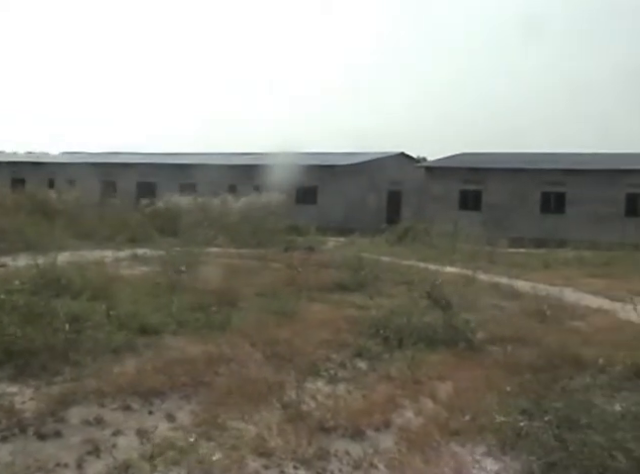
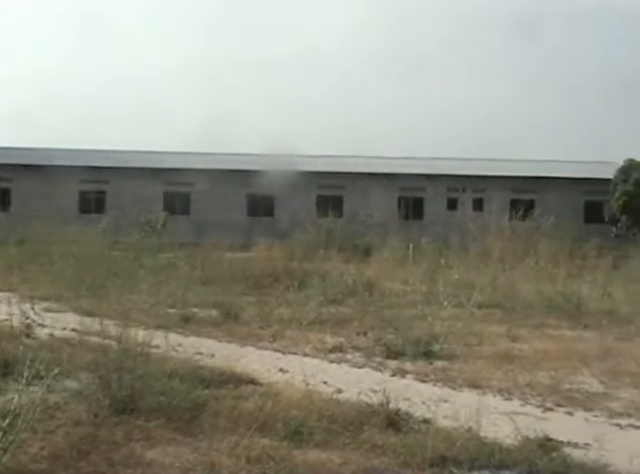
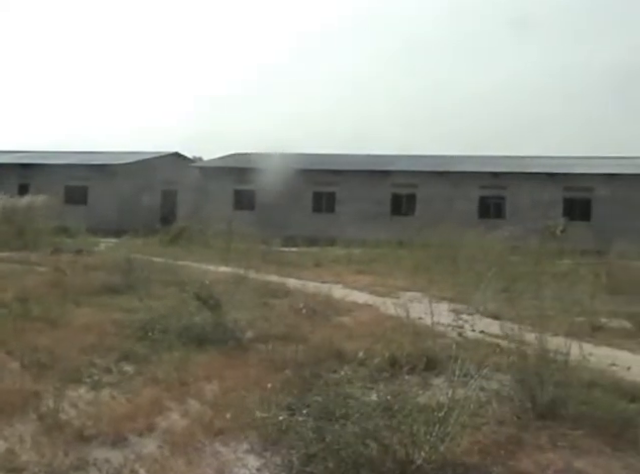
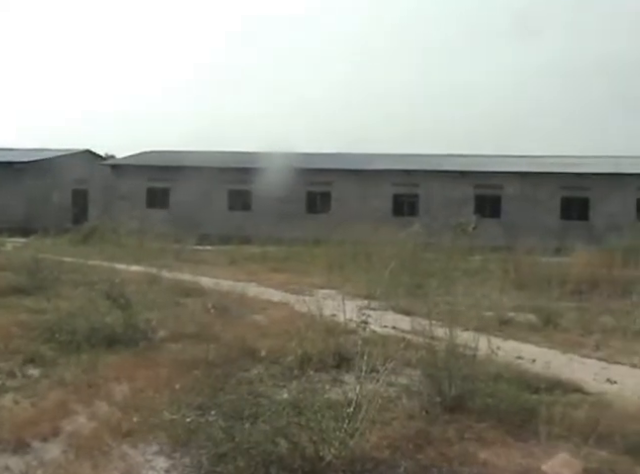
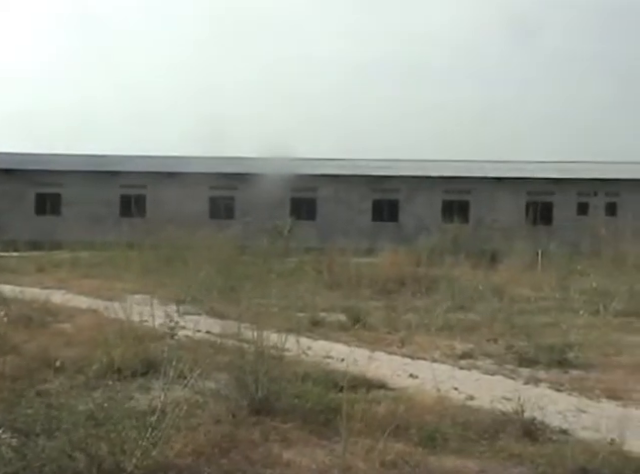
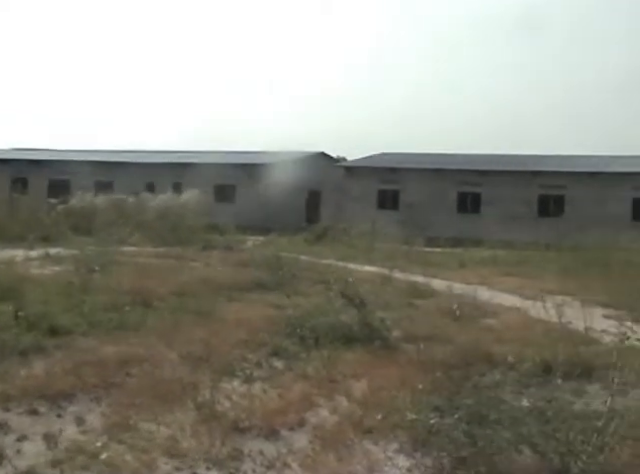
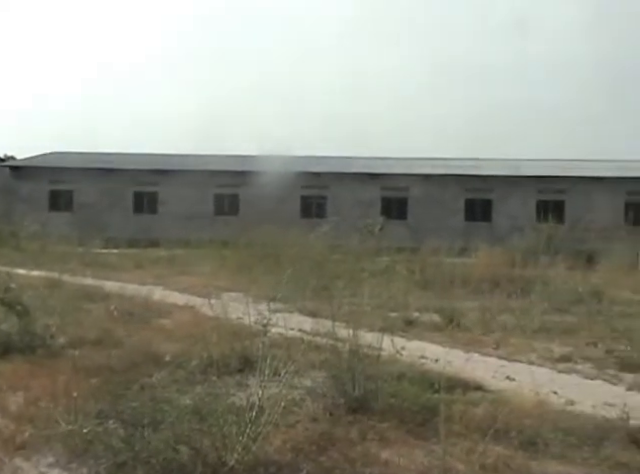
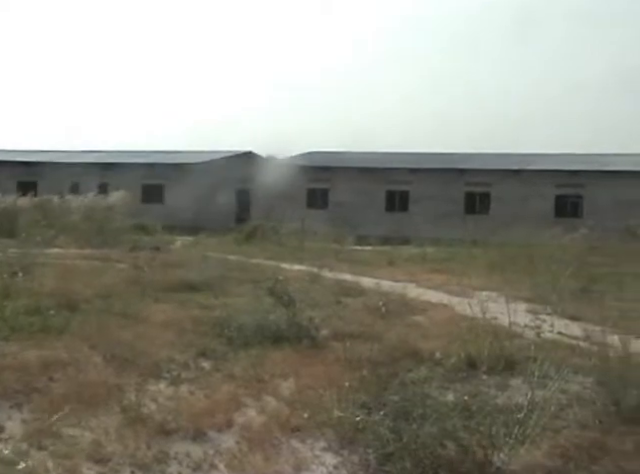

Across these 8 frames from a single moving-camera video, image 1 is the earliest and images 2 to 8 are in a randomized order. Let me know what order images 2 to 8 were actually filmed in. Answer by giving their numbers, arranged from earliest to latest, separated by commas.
6, 8, 3, 4, 7, 5, 2
